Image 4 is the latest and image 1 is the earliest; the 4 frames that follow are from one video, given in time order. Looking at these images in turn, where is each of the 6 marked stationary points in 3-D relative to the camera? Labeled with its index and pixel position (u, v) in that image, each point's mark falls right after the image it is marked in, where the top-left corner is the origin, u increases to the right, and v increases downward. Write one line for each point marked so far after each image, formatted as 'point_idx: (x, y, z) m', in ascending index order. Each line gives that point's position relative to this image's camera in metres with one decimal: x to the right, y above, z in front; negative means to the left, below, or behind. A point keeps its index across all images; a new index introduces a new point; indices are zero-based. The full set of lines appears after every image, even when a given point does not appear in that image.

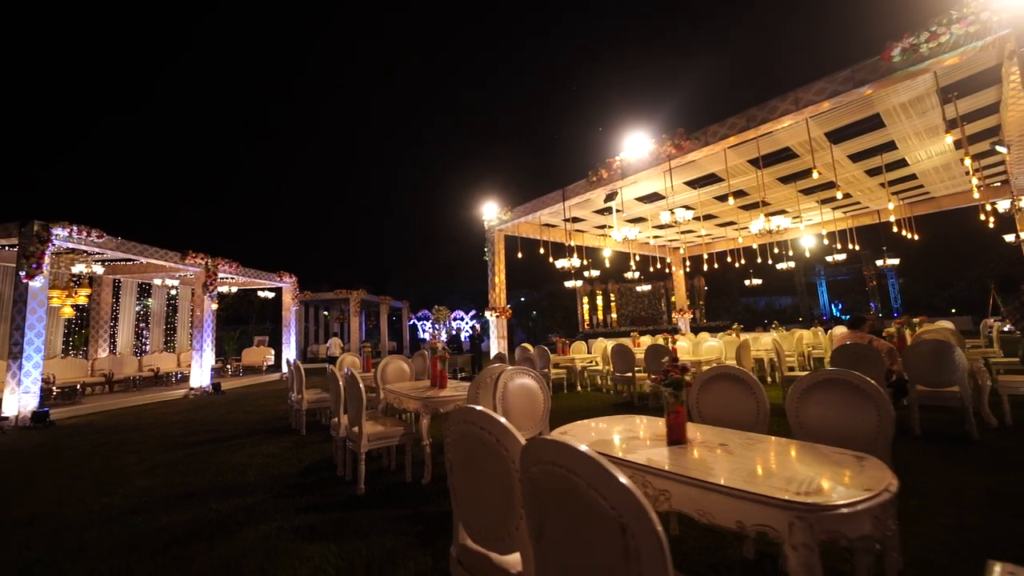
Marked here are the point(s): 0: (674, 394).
0: (+0.8, -0.5, +2.0) m
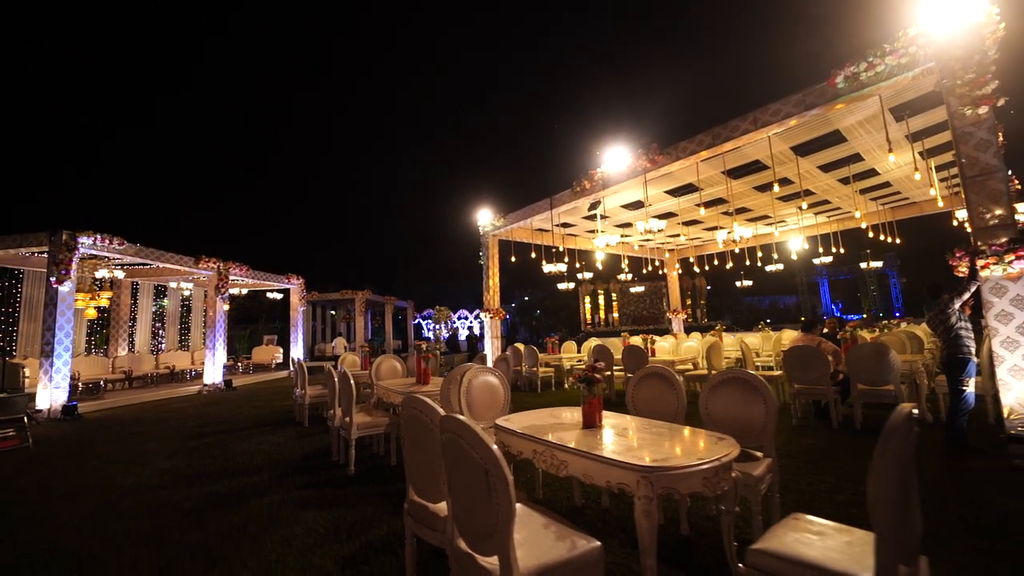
0: (+0.4, -0.6, +2.6) m
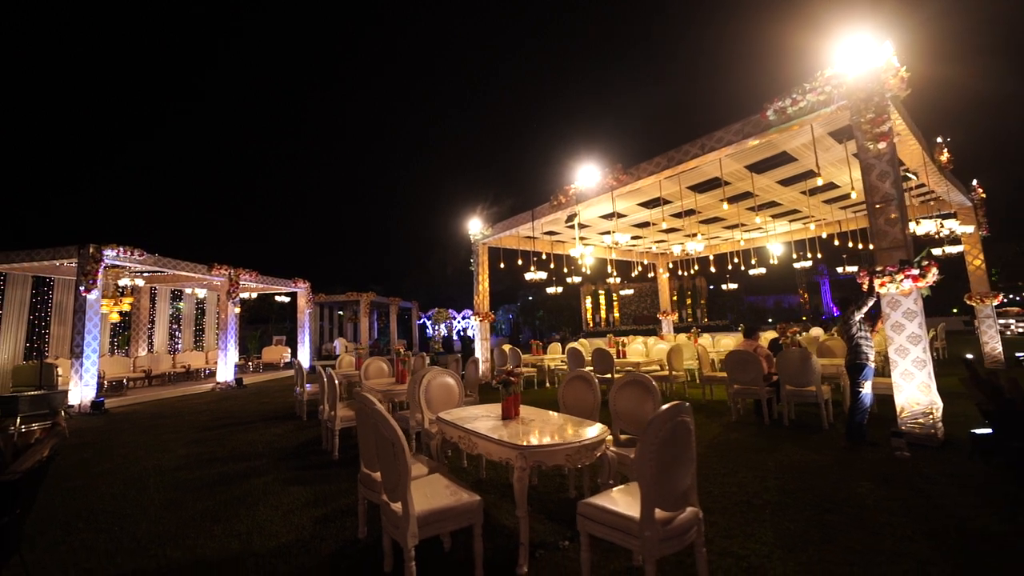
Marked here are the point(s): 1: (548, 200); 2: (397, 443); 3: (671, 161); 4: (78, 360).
0: (0.0, -0.8, +3.3) m
1: (+0.8, +1.9, +9.3) m
2: (-0.6, -0.8, +2.2) m
3: (+2.6, +2.1, +7.1) m
4: (-9.0, -1.5, +8.8) m
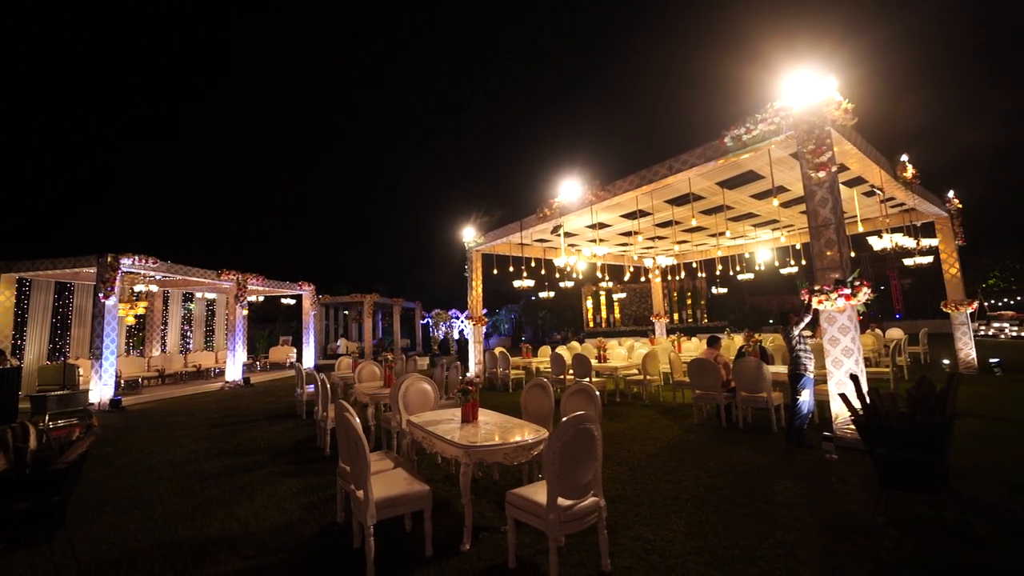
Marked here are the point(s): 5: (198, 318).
0: (-0.4, -1.0, +3.8) m
1: (+0.5, +1.8, +9.8) m
2: (-1.0, -1.0, +2.7) m
3: (+2.3, +1.9, +7.5) m
4: (-9.3, -1.6, +9.5) m
5: (-12.4, -1.2, +16.9) m
